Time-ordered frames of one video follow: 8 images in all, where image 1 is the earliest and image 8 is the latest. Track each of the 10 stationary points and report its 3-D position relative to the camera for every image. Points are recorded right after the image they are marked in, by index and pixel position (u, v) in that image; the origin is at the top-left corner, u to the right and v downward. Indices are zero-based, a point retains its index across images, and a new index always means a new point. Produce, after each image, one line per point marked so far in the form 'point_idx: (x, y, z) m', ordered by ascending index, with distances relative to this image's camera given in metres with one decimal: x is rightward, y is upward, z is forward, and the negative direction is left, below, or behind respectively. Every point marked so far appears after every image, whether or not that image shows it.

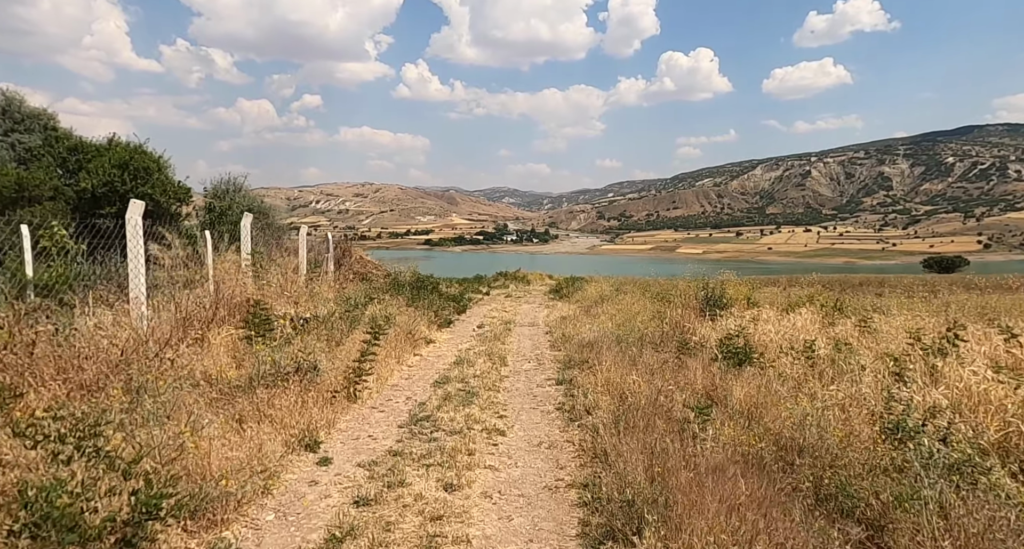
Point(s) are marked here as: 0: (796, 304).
0: (+7.1, -0.7, +16.7) m
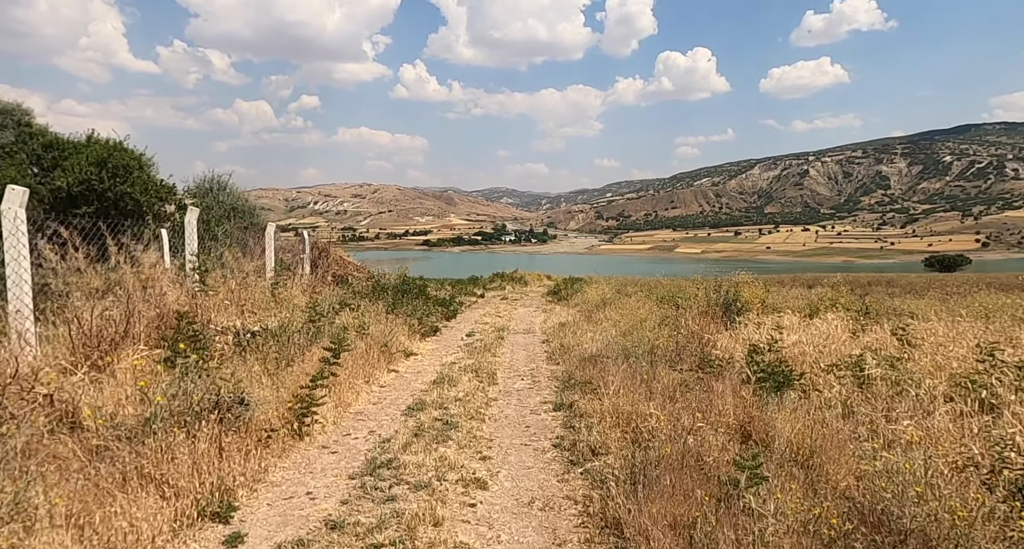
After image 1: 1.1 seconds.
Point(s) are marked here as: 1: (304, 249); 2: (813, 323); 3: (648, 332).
0: (+6.9, -0.8, +15.2) m
1: (-4.8, +0.6, +15.4) m
2: (+5.5, -0.9, +12.2) m
3: (+2.3, -1.0, +11.3) m
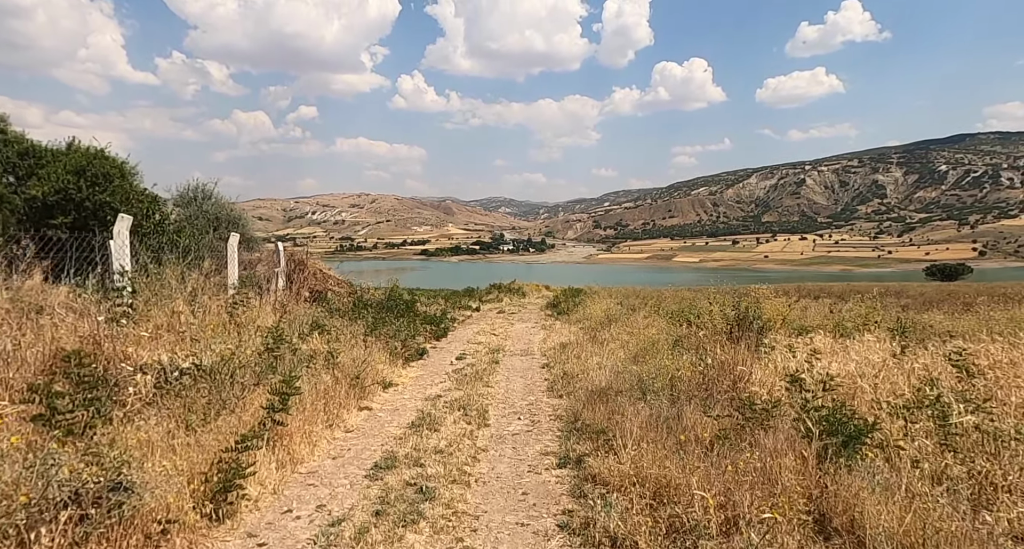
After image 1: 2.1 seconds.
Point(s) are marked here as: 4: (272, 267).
0: (+6.8, -1.1, +13.7) m
1: (-4.8, +0.3, +13.9) m
2: (+5.4, -1.1, +10.7) m
3: (+2.2, -1.3, +9.8) m
4: (-4.8, +0.2, +13.6) m
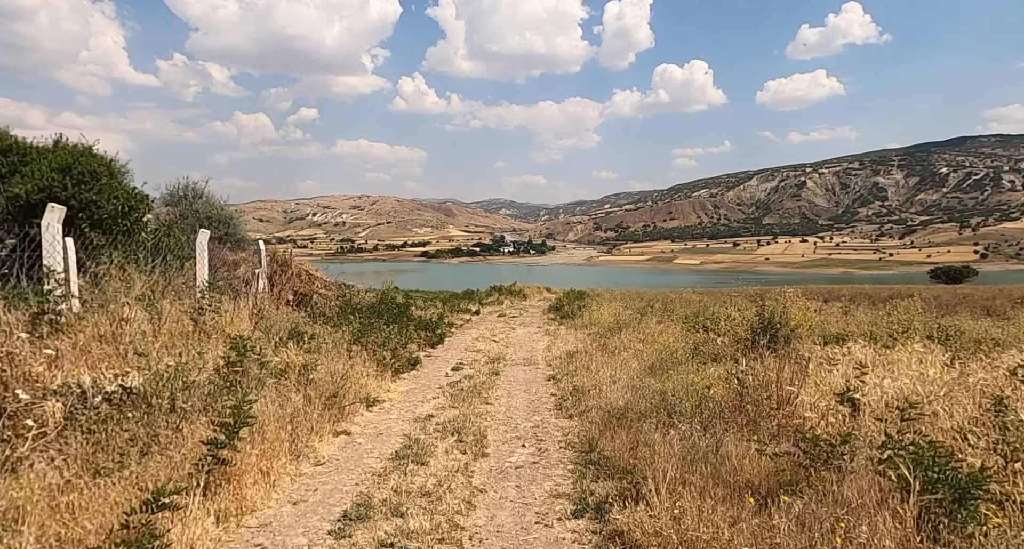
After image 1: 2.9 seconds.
0: (+6.9, -1.1, +12.5) m
1: (-4.8, +0.2, +12.7) m
2: (+5.5, -1.2, +9.5) m
3: (+2.3, -1.3, +8.6) m
4: (-4.8, +0.1, +12.4) m
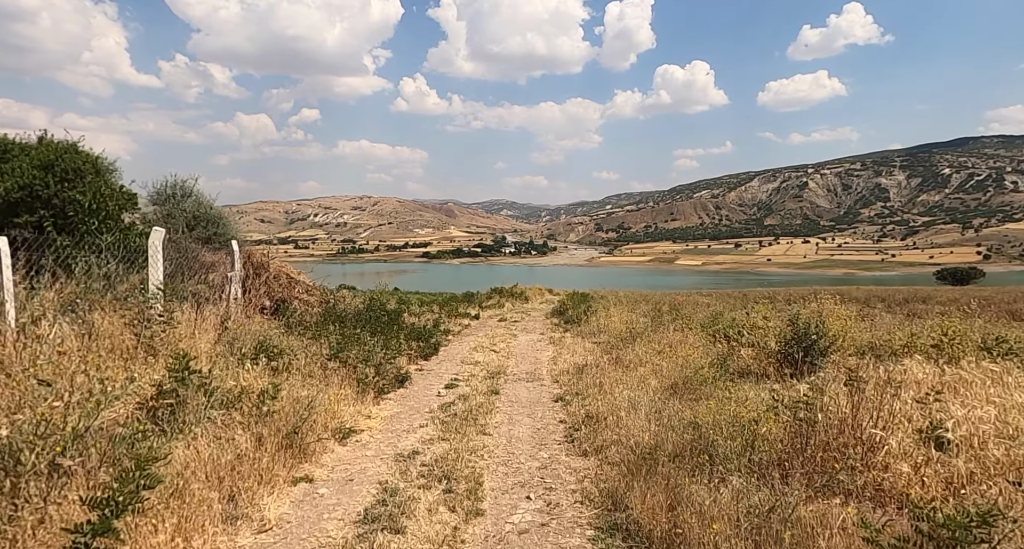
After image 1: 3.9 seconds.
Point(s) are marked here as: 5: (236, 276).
0: (+6.9, -1.2, +11.1) m
1: (-4.8, +0.2, +11.3) m
2: (+5.5, -1.2, +8.2) m
3: (+2.3, -1.4, +7.2) m
4: (-4.8, +0.1, +11.1) m
5: (-4.6, 0.0, +11.2) m
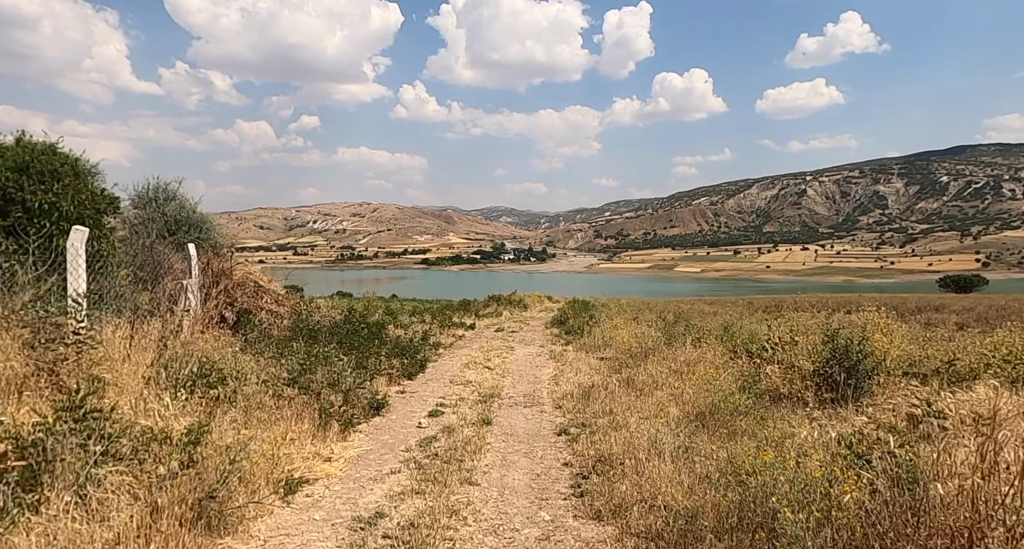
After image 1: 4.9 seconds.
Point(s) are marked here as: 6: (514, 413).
0: (+6.8, -1.3, +9.7) m
1: (-4.8, 0.0, +9.9) m
2: (+5.4, -1.3, +6.7) m
3: (+2.2, -1.5, +5.8) m
4: (-4.8, 0.0, +9.6) m
5: (-4.7, -0.2, +9.7) m
6: (0.0, -1.8, +8.7) m
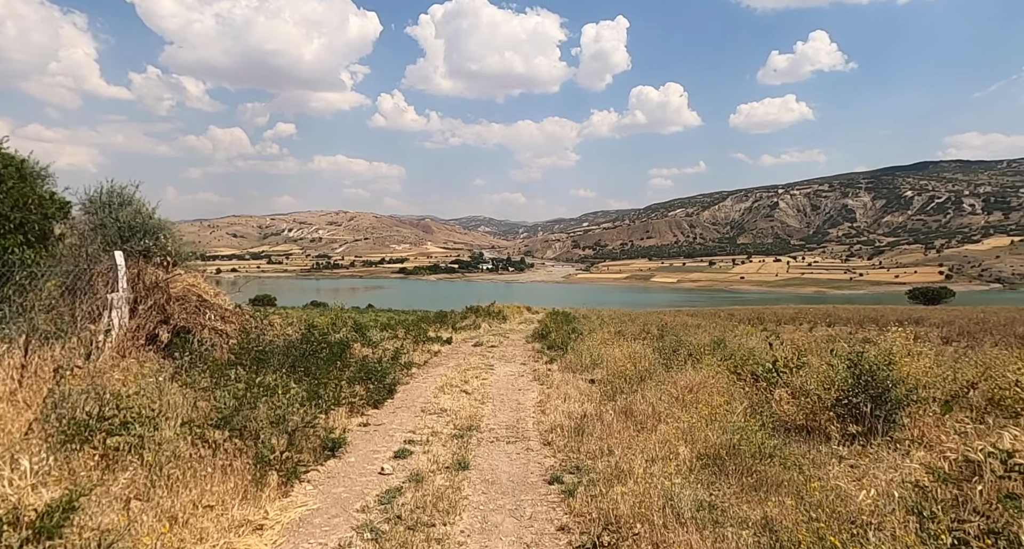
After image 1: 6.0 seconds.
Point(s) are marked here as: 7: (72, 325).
0: (+6.6, -1.5, +8.6) m
1: (-5.1, -0.1, +8.4) m
2: (+5.3, -1.5, +5.6) m
3: (+2.1, -1.6, +4.5) m
4: (-5.1, -0.2, +8.1) m
5: (-4.9, -0.3, +8.3) m
6: (-0.2, -2.0, +7.4) m
7: (-5.0, -0.5, +7.4) m
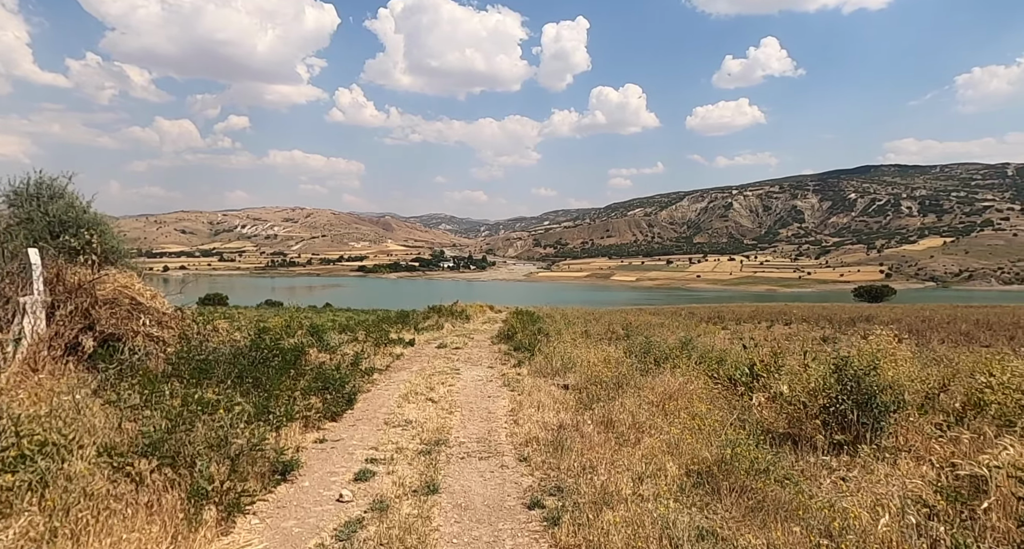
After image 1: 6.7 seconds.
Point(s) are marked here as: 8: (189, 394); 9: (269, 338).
0: (+6.3, -1.5, +8.3) m
1: (-5.4, -0.1, +7.4) m
2: (+5.1, -1.5, +5.2) m
3: (+2.0, -1.6, +4.0) m
4: (-5.4, -0.2, +7.1) m
5: (-5.3, -0.3, +7.3) m
6: (-0.4, -2.0, +6.7) m
7: (-5.2, -0.5, +6.4) m
8: (-3.2, -1.2, +6.7) m
9: (-3.7, -0.9, +10.1) m
